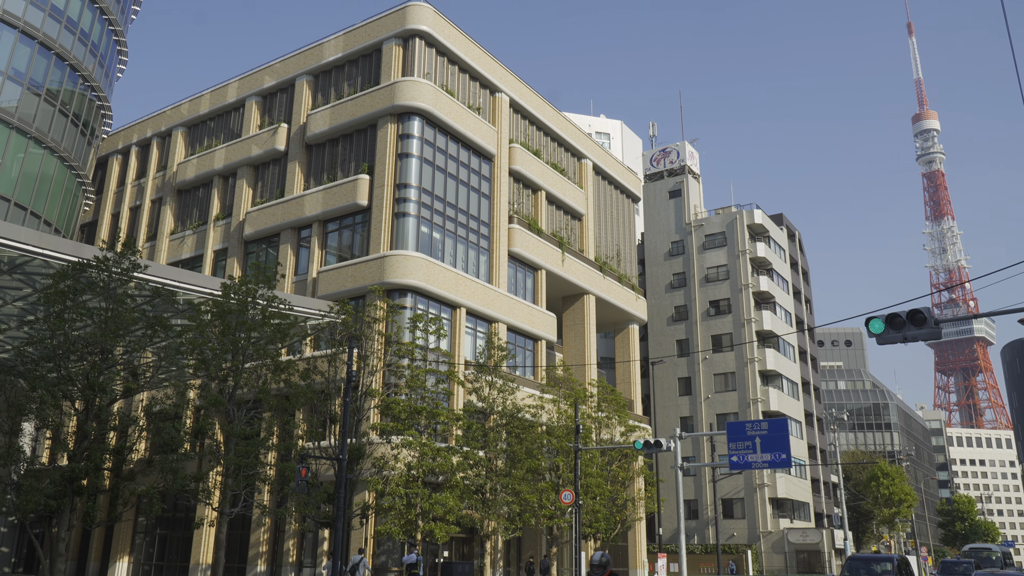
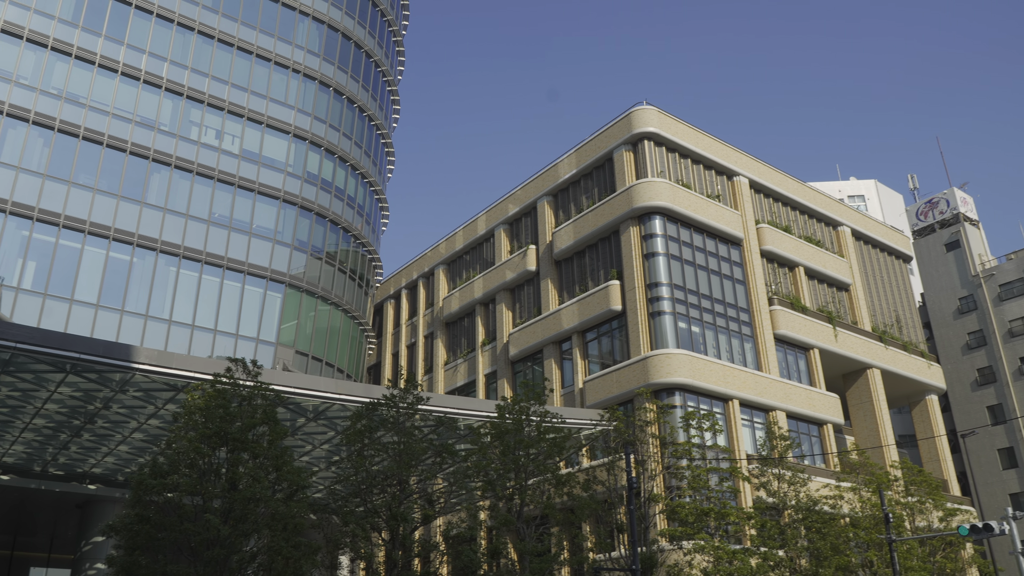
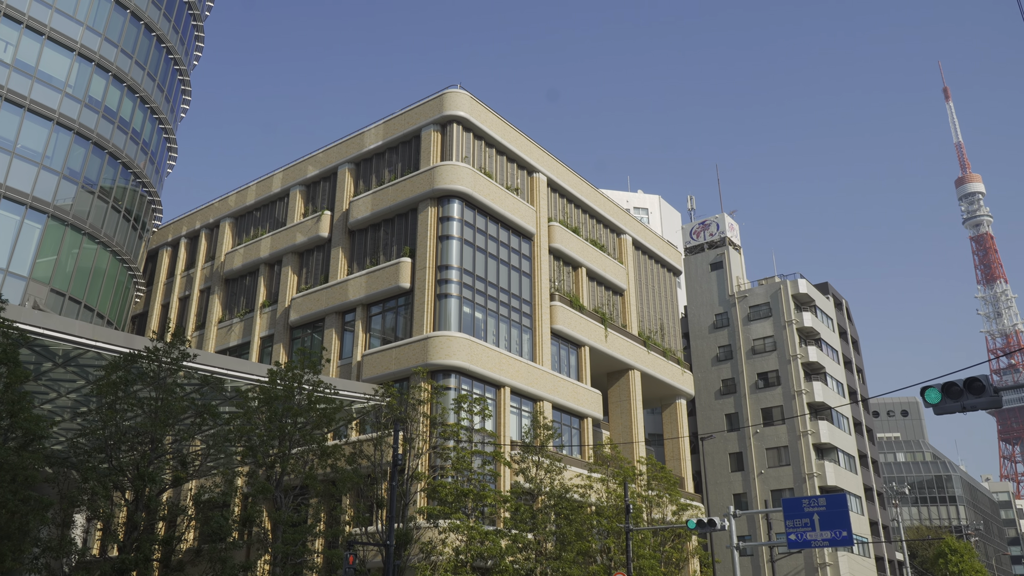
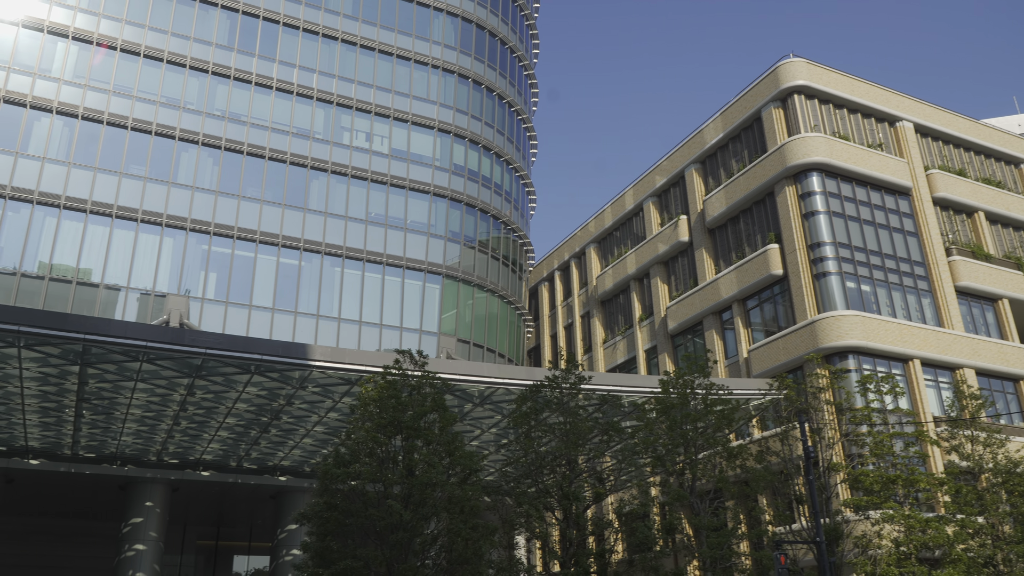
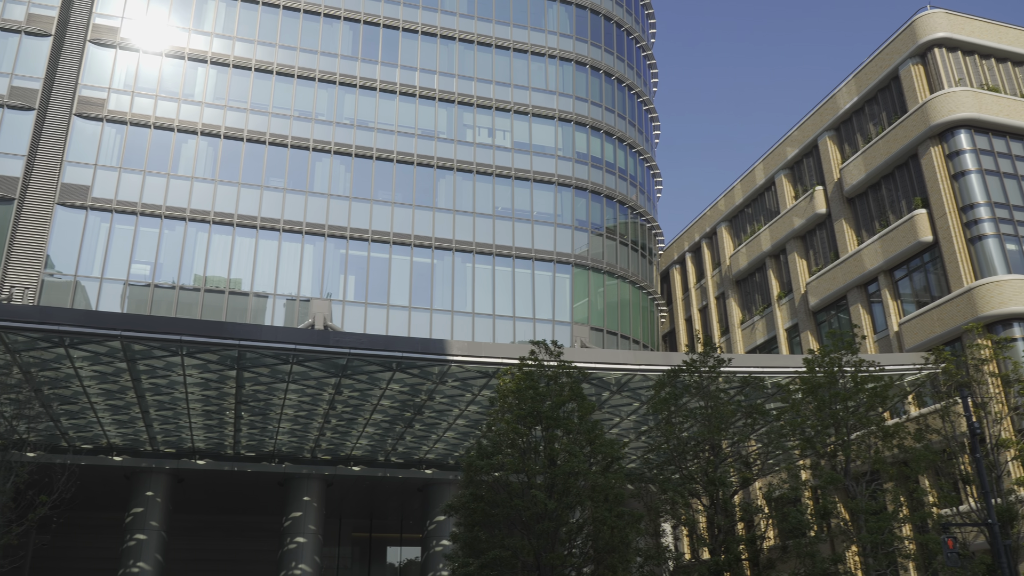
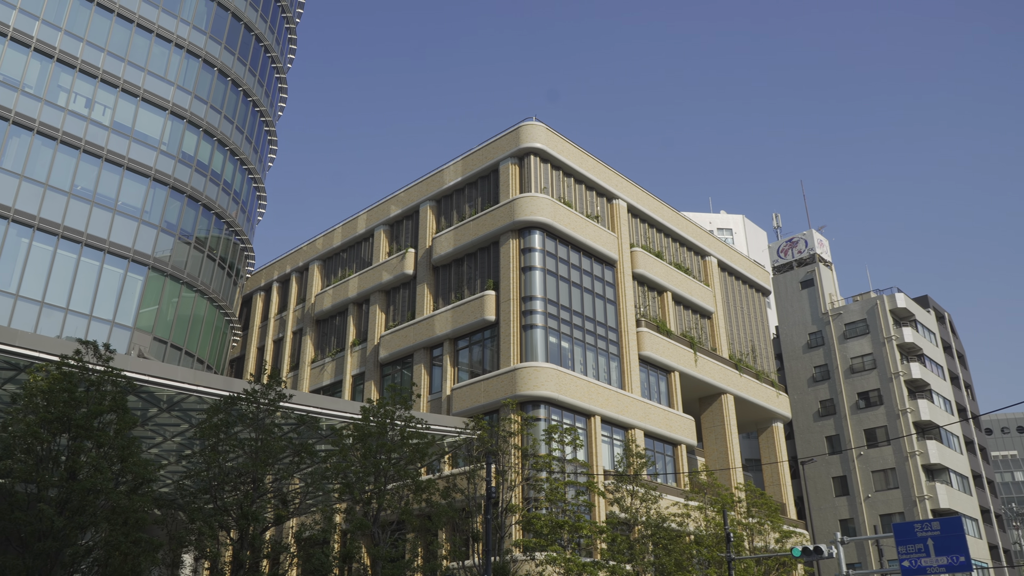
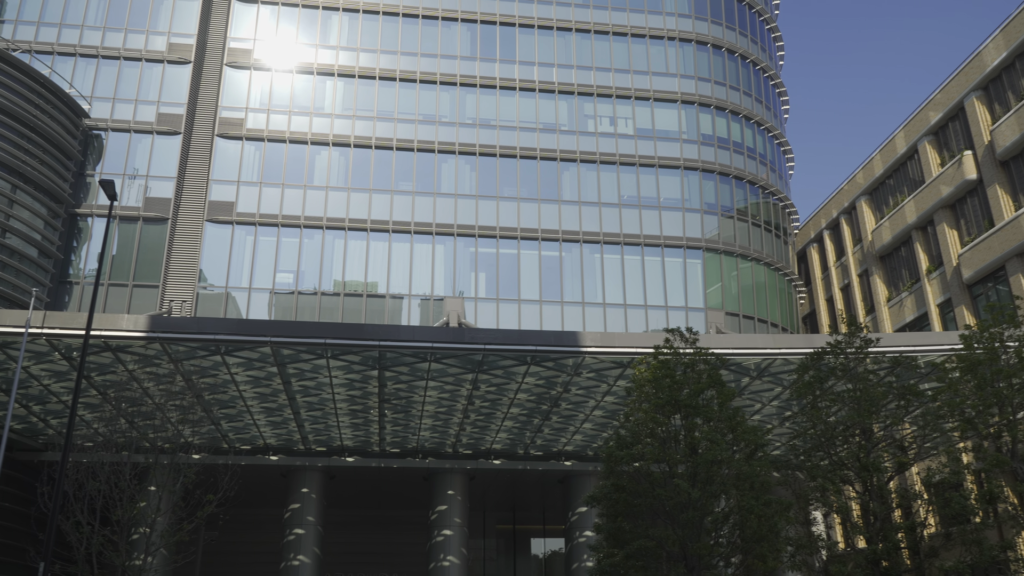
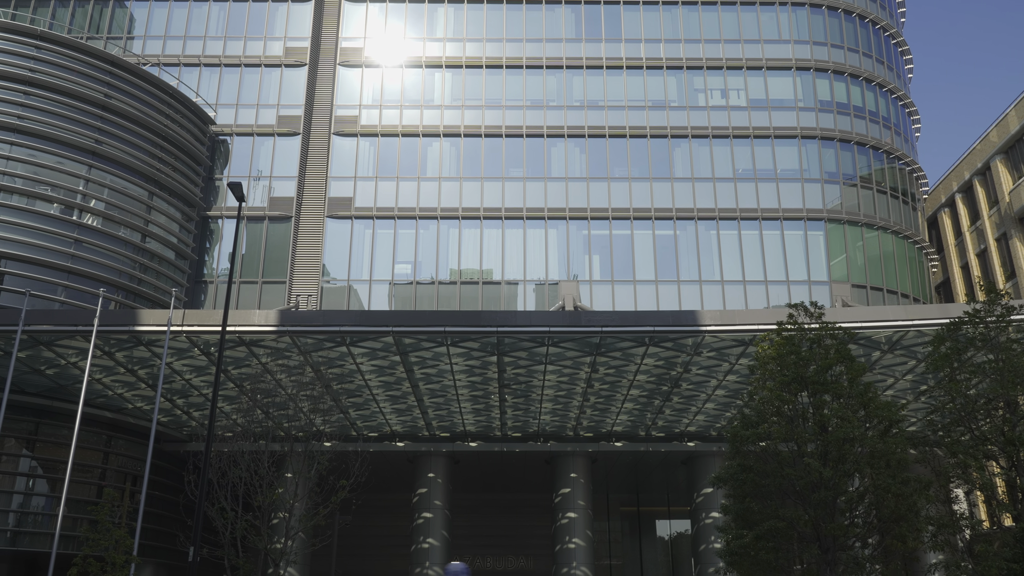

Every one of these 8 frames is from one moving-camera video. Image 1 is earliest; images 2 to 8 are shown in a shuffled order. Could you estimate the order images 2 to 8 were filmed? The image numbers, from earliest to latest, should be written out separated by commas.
3, 6, 2, 4, 5, 7, 8
